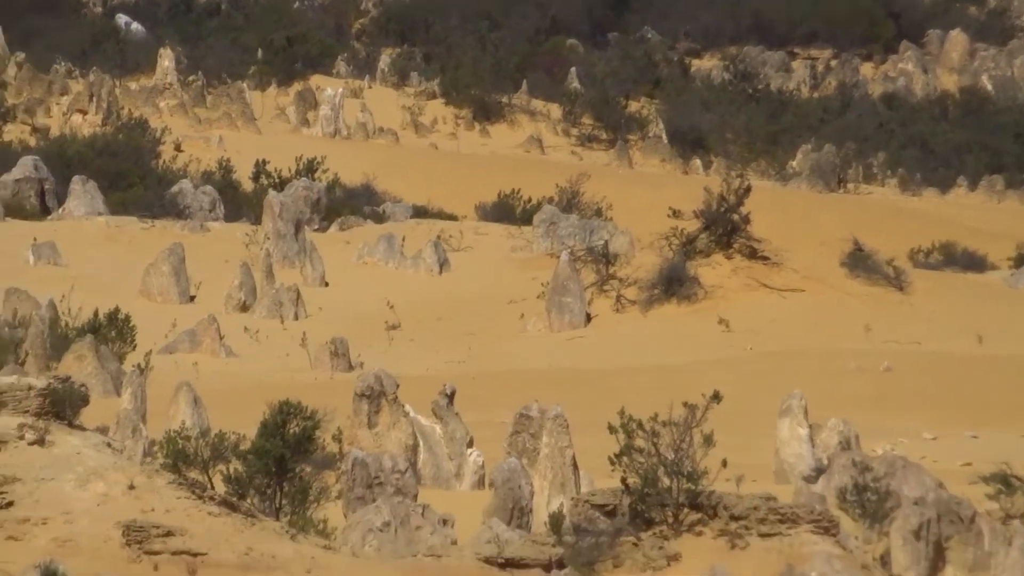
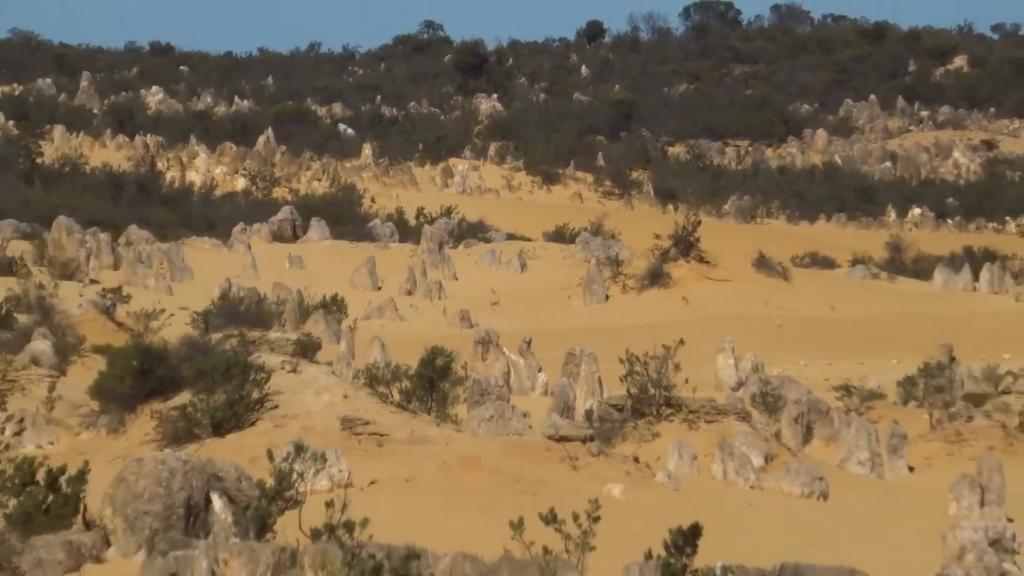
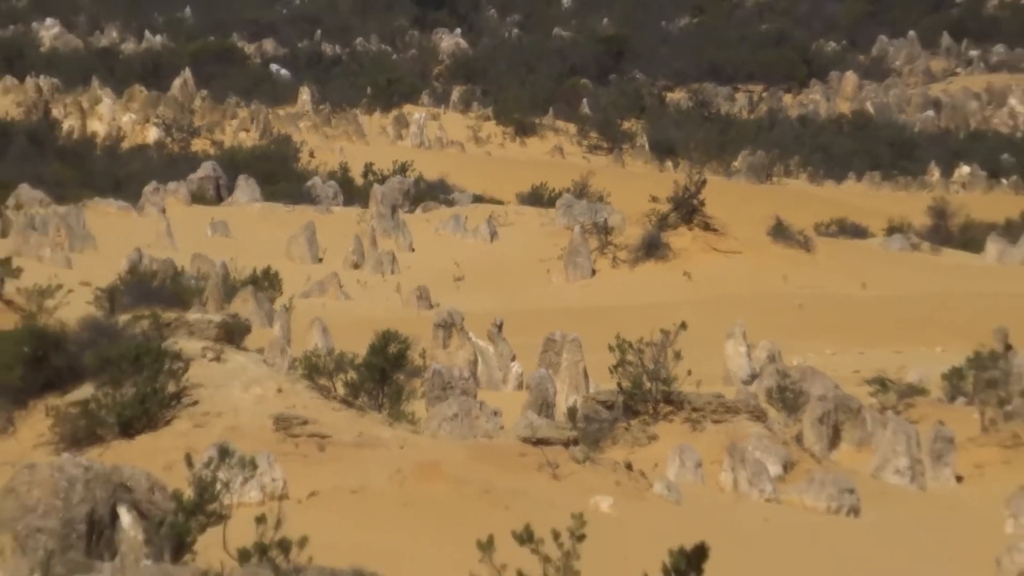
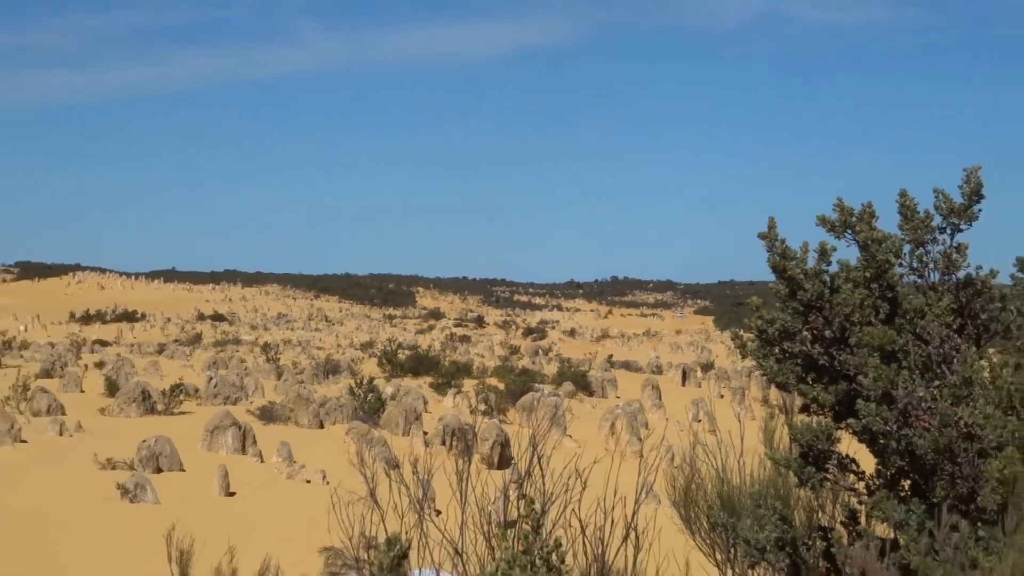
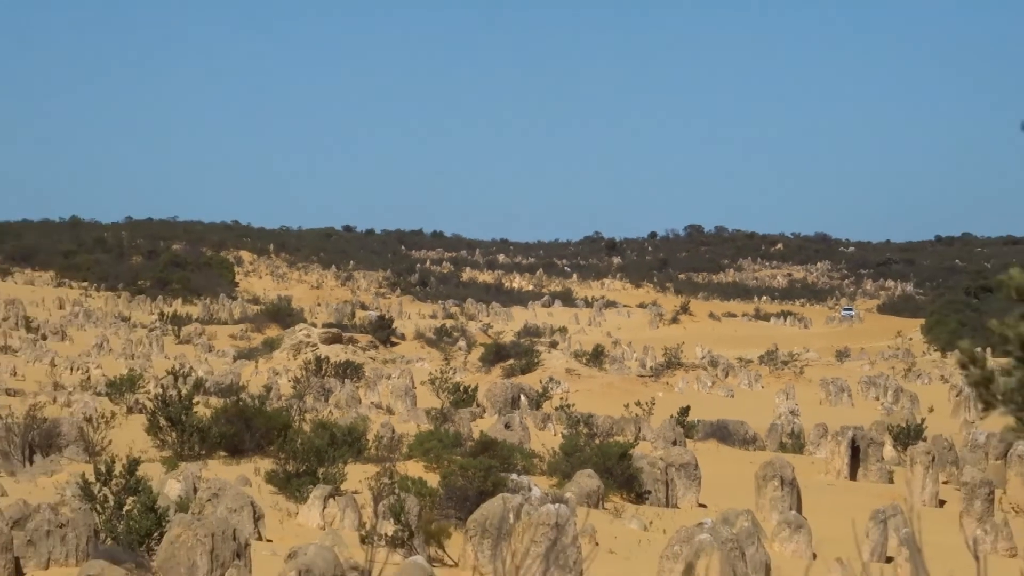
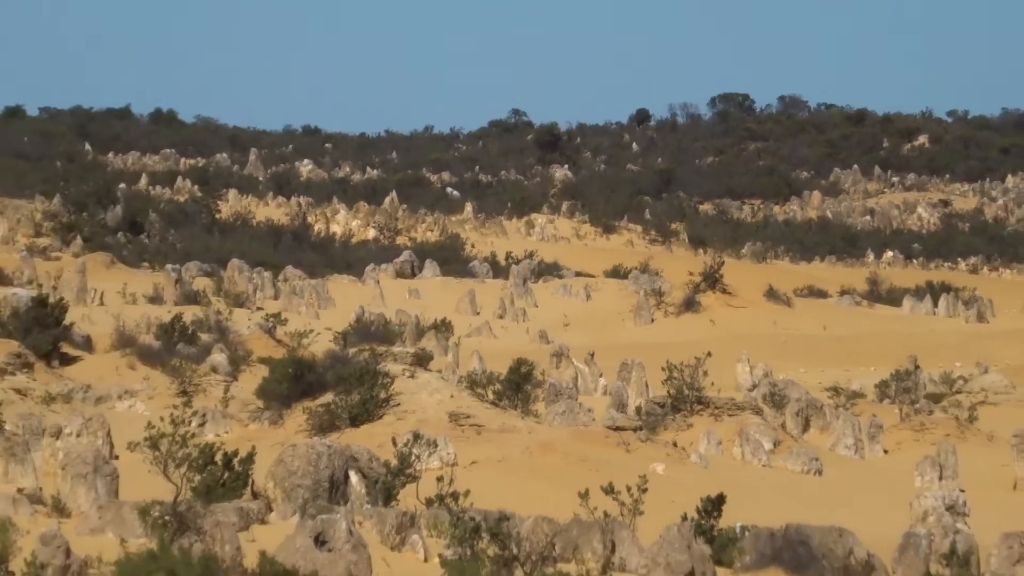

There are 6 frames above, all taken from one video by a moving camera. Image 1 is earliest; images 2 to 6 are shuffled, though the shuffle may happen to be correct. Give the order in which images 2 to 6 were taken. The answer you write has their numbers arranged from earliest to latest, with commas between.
3, 2, 6, 5, 4
